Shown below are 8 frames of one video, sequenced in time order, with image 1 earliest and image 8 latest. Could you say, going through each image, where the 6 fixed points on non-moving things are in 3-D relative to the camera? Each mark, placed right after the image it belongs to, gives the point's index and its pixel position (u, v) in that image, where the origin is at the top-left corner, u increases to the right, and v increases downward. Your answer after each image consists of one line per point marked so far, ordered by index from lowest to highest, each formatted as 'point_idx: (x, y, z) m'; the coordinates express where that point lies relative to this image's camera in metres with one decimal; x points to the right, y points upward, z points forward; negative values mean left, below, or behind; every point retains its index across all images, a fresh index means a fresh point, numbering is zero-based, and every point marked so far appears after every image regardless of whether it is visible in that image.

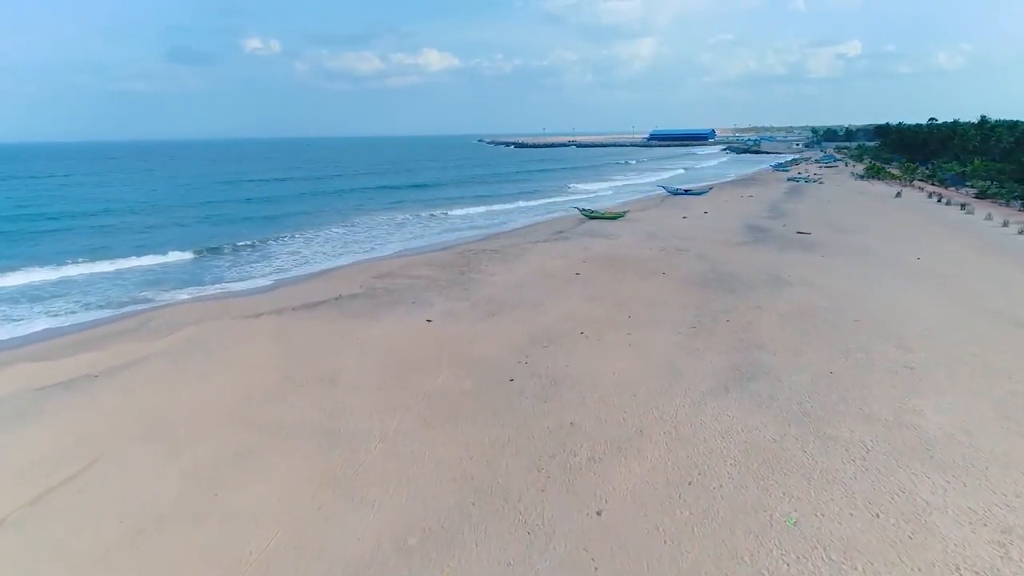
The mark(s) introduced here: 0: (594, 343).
0: (+1.7, -1.1, +14.6) m
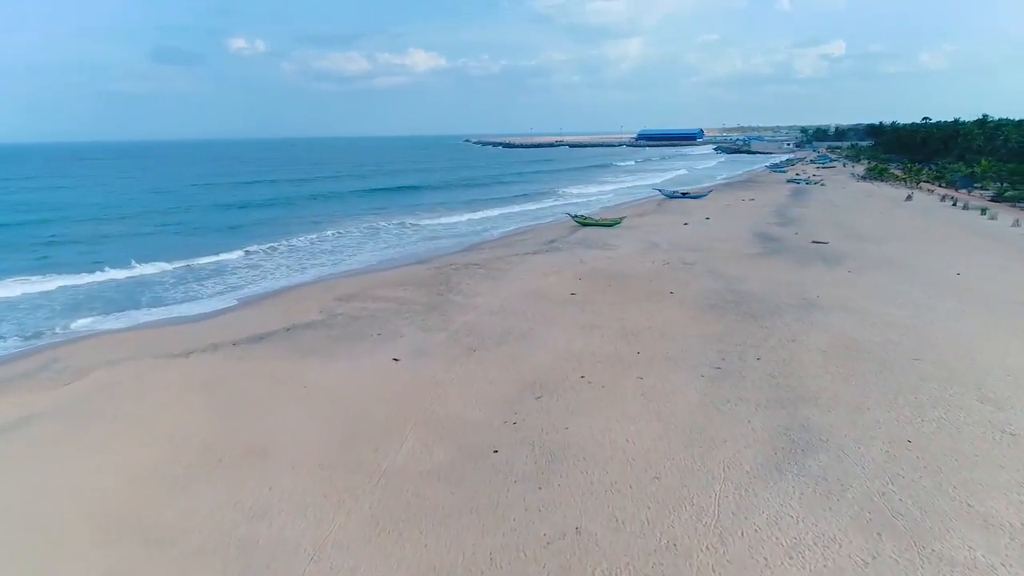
0: (+1.4, -1.7, +11.8) m
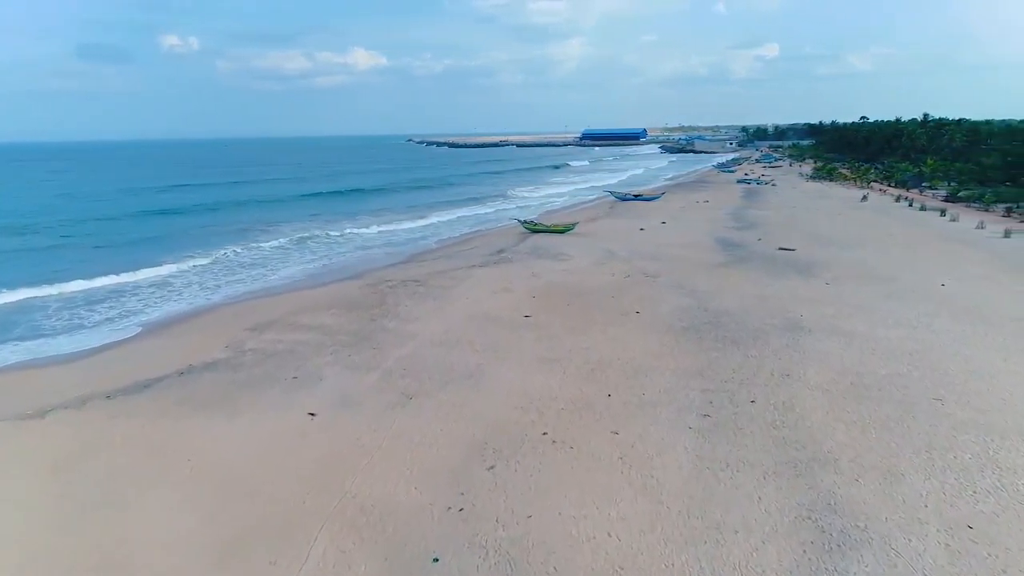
0: (+0.7, -2.2, +9.4) m
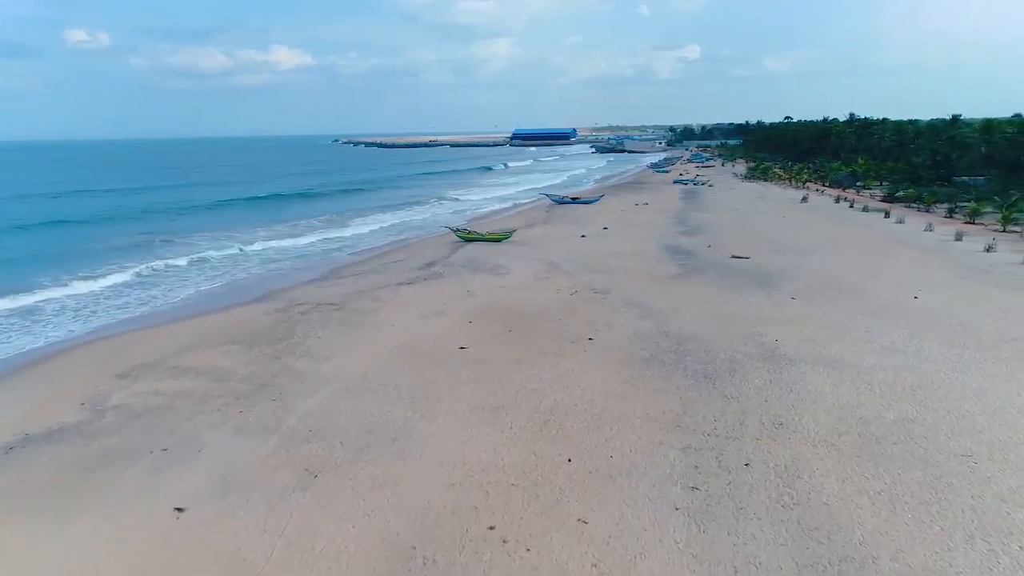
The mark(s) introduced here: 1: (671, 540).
0: (+0.1, -2.7, +7.0) m
1: (+1.6, -2.6, +7.4) m
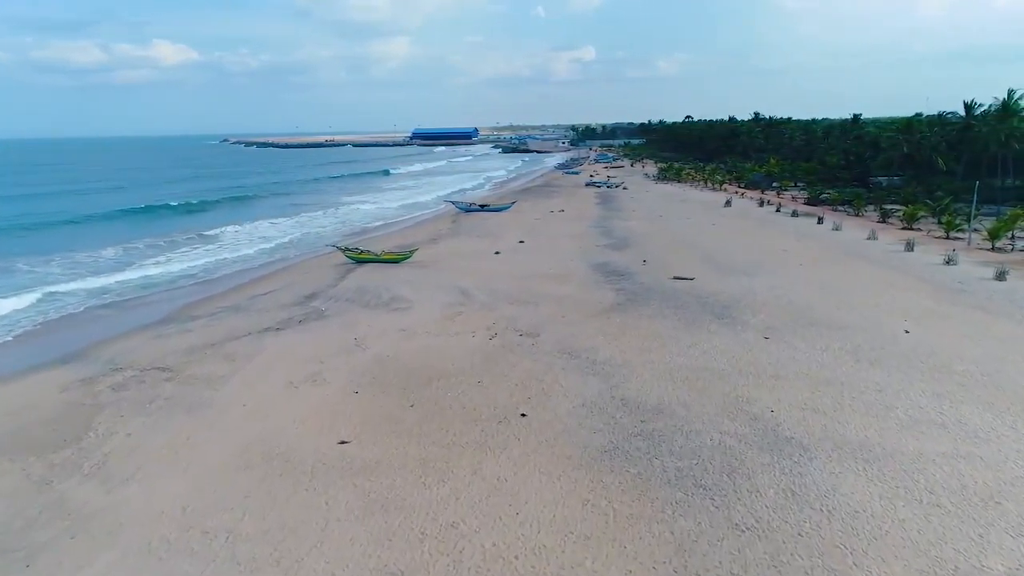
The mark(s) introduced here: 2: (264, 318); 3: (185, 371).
0: (-0.3, -3.6, +2.9) m
1: (+1.2, -3.4, +3.4) m
2: (-5.7, -0.6, +16.5) m
3: (-5.7, -1.4, +12.6) m
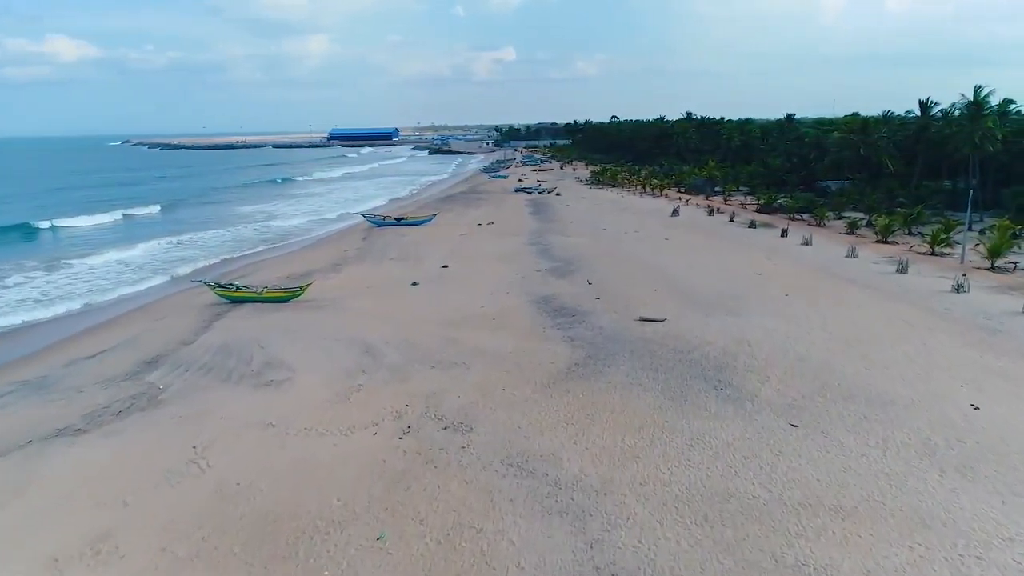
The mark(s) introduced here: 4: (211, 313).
0: (-0.1, -4.6, -1.7) m
1: (+1.3, -4.4, -1.0) m
2: (-7.0, -1.8, +11.3) m
3: (-6.6, -2.6, +7.4) m
4: (-7.0, -0.6, +16.7) m
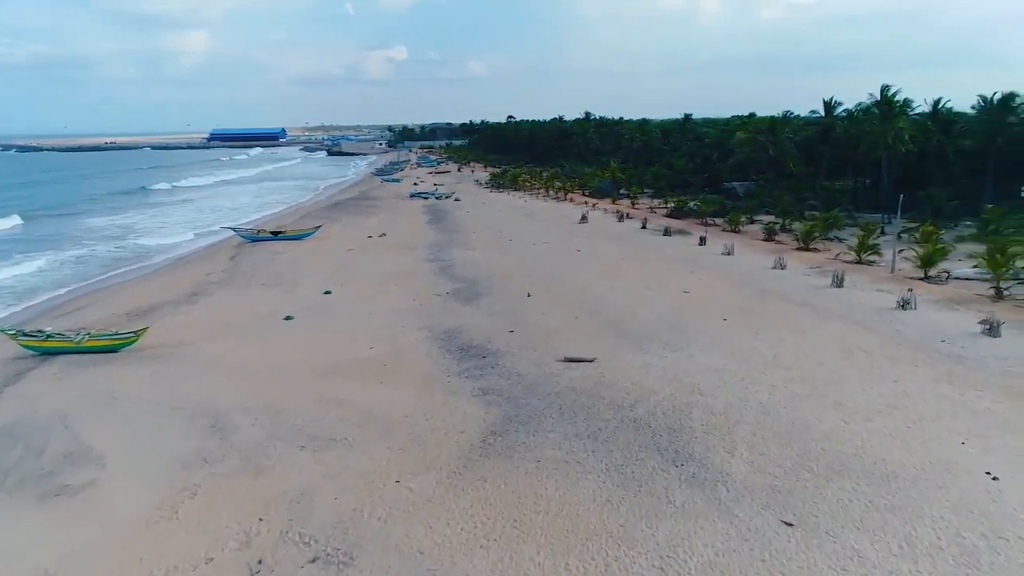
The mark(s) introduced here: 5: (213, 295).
0: (+0.6, -5.3, -4.6) m
1: (+1.9, -5.0, -3.7) m
2: (-8.1, -2.7, +7.4) m
3: (-7.1, -3.5, +3.5) m
4: (-8.9, -1.5, +12.7) m
5: (-7.6, -0.1, +18.3) m
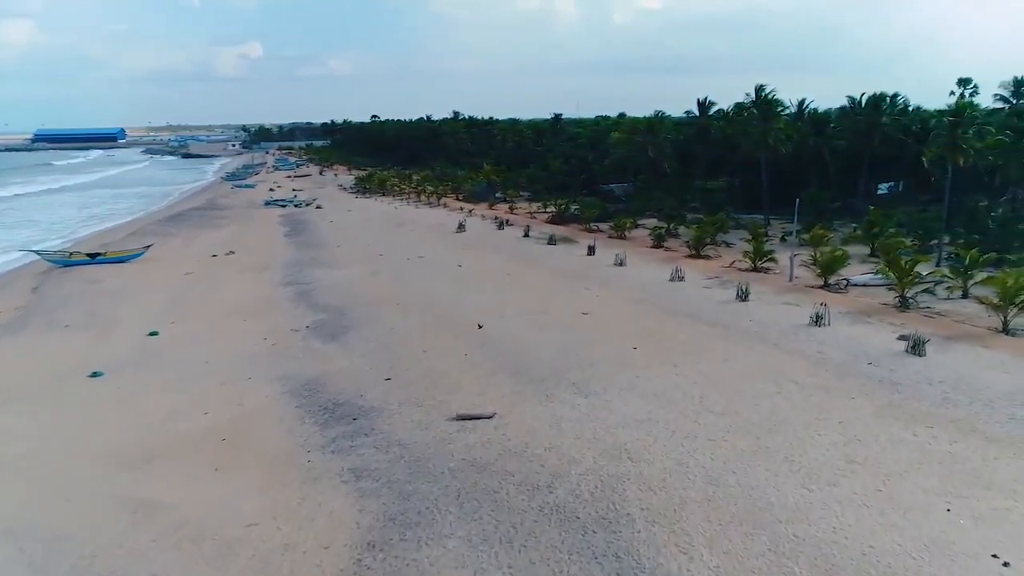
0: (+2.1, -5.8, -6.8) m
1: (+3.2, -5.5, -5.7) m
2: (-8.7, -3.6, +3.4) m
3: (-7.0, -4.3, -0.2) m
4: (-10.4, -2.4, +8.5) m
5: (-10.2, -1.1, +14.2) m
